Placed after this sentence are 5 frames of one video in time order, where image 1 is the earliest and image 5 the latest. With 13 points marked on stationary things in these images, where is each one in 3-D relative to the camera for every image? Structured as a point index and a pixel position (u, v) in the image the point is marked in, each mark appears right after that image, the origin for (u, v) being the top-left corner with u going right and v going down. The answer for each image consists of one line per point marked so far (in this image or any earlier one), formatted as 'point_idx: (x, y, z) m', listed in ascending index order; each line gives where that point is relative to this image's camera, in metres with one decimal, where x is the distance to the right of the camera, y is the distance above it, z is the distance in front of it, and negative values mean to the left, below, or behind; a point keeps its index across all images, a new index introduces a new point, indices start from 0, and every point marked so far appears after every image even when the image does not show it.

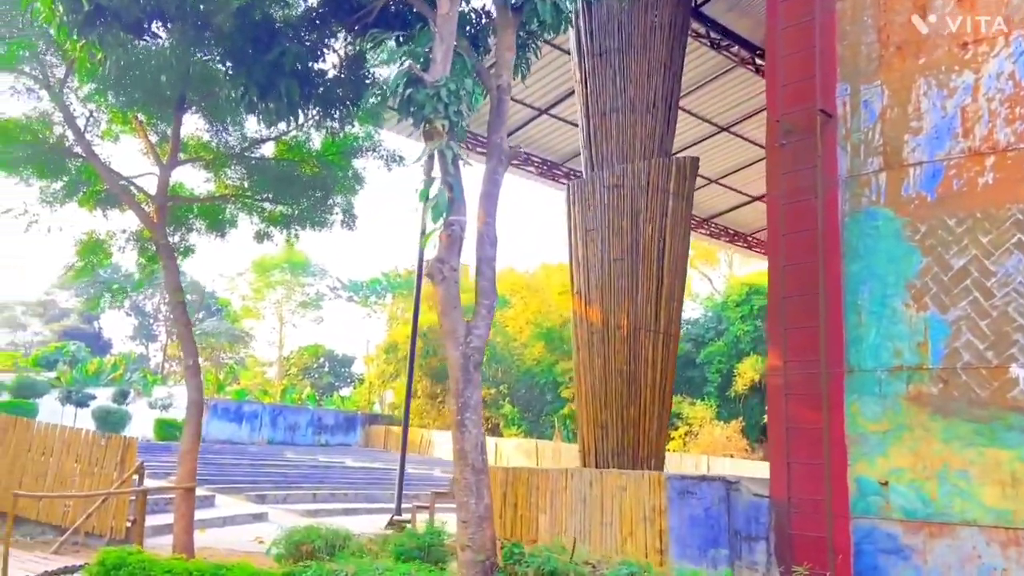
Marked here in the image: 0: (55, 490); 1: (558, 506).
0: (-5.2, -2.3, +9.3) m
1: (+0.4, -1.8, +6.6) m
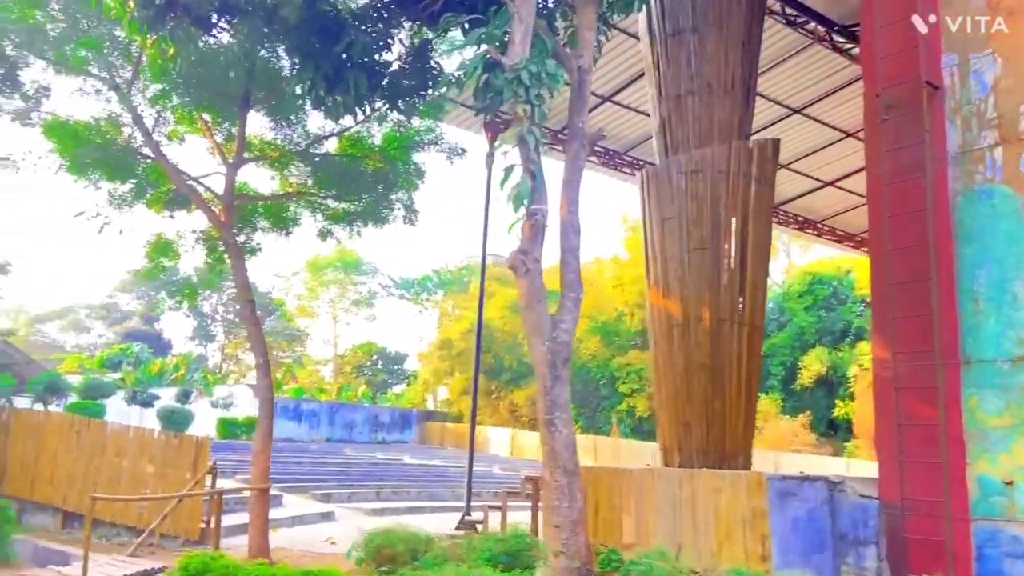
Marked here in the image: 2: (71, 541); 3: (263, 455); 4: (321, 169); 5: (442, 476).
0: (-4.3, -2.3, +9.3) m
1: (+1.0, -1.7, +6.3) m
2: (-4.9, -2.8, +9.1) m
3: (-2.4, -1.6, +7.9) m
4: (-2.2, +1.4, +9.7) m
5: (-1.7, -4.5, +19.9) m
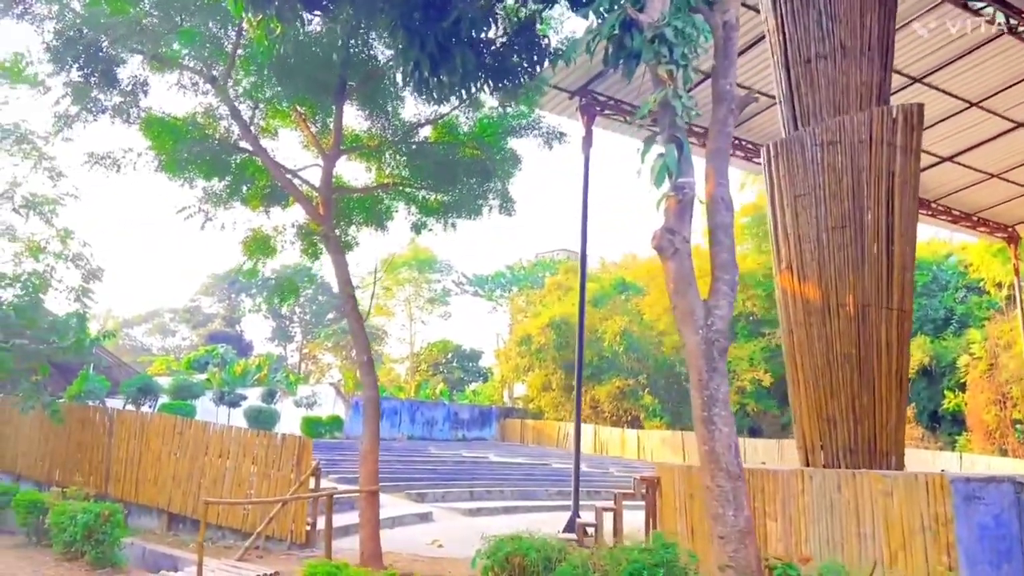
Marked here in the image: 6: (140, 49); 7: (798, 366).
0: (-3.1, -2.3, +9.2) m
1: (+2.0, -1.6, +5.7) m
2: (-3.6, -2.8, +9.0) m
3: (-1.3, -1.5, +7.6) m
4: (-1.1, +1.5, +9.3) m
5: (+0.4, -4.4, +19.5) m
6: (-3.6, +2.3, +8.0) m
7: (+2.4, -0.6, +6.8) m
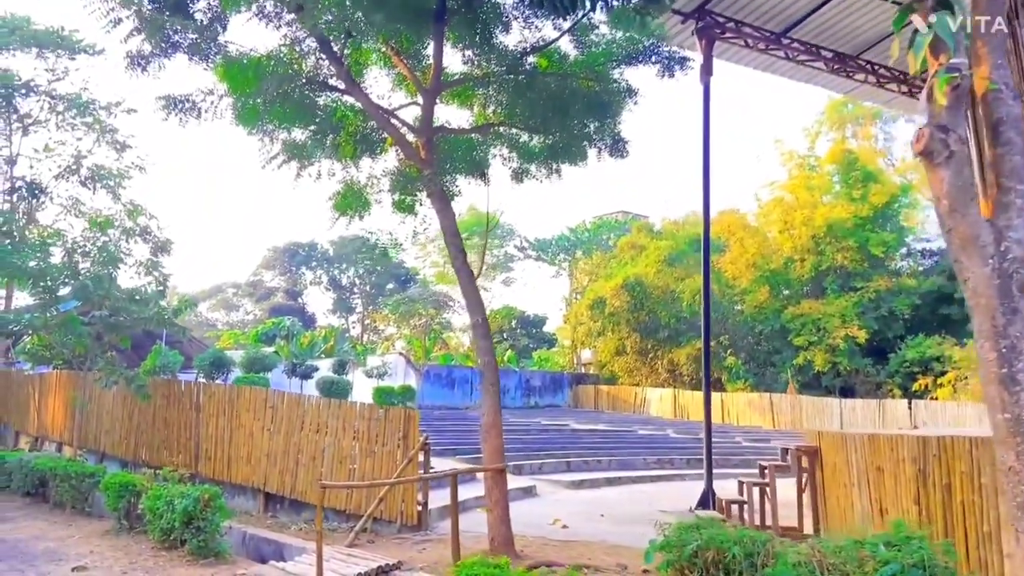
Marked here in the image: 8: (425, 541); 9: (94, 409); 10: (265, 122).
0: (-1.8, -1.9, +8.4) m
1: (+3.0, -1.1, +4.6) m
2: (-2.3, -2.4, +8.3) m
3: (-0.1, -1.1, +6.7) m
4: (+0.1, +2.0, +8.3) m
5: (+2.4, -3.5, +18.6) m
6: (-2.6, +2.7, +7.1) m
7: (+3.4, -0.2, +5.6) m
8: (-0.8, -2.3, +7.4) m
9: (-6.7, -1.9, +13.1) m
10: (-2.3, +1.6, +7.8) m
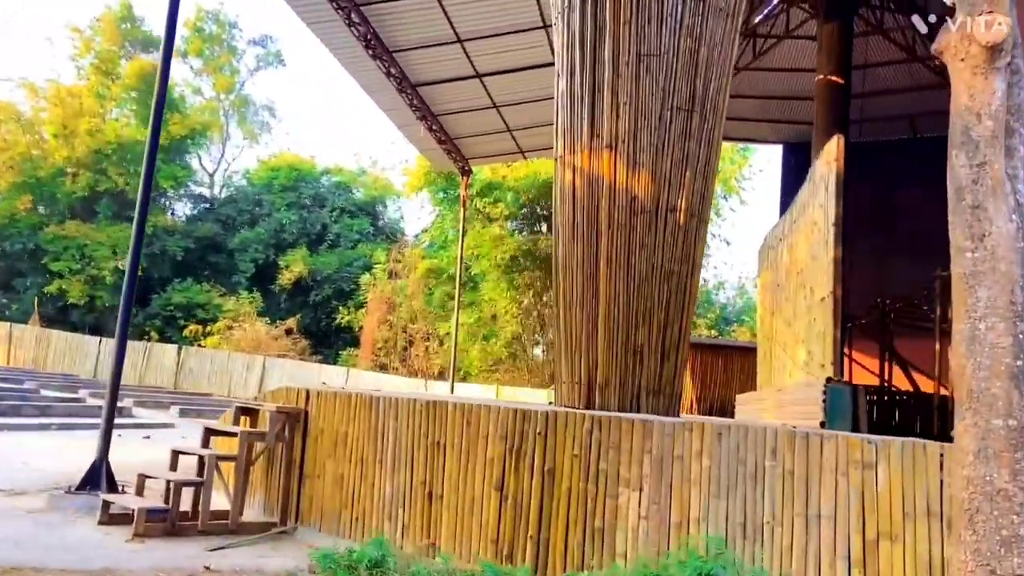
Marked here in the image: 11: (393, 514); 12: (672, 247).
0: (-5.1, -0.5, +2.8) m
1: (+0.9, -1.0, +4.2) m
2: (-5.4, -1.0, +2.3) m
3: (-2.6, -0.3, +3.0) m
4: (-3.1, +3.0, +4.3) m
5: (-10.7, -1.3, +12.4) m
6: (-3.7, +3.9, +1.5) m
7: (+0.6, +0.1, +5.2) m
8: (-3.8, -1.2, +3.0) m
9: (-11.7, +0.7, +1.9) m
10: (-4.3, +2.9, +2.1) m
11: (-0.7, -1.4, +5.1) m
12: (+1.2, +0.3, +5.3) m
